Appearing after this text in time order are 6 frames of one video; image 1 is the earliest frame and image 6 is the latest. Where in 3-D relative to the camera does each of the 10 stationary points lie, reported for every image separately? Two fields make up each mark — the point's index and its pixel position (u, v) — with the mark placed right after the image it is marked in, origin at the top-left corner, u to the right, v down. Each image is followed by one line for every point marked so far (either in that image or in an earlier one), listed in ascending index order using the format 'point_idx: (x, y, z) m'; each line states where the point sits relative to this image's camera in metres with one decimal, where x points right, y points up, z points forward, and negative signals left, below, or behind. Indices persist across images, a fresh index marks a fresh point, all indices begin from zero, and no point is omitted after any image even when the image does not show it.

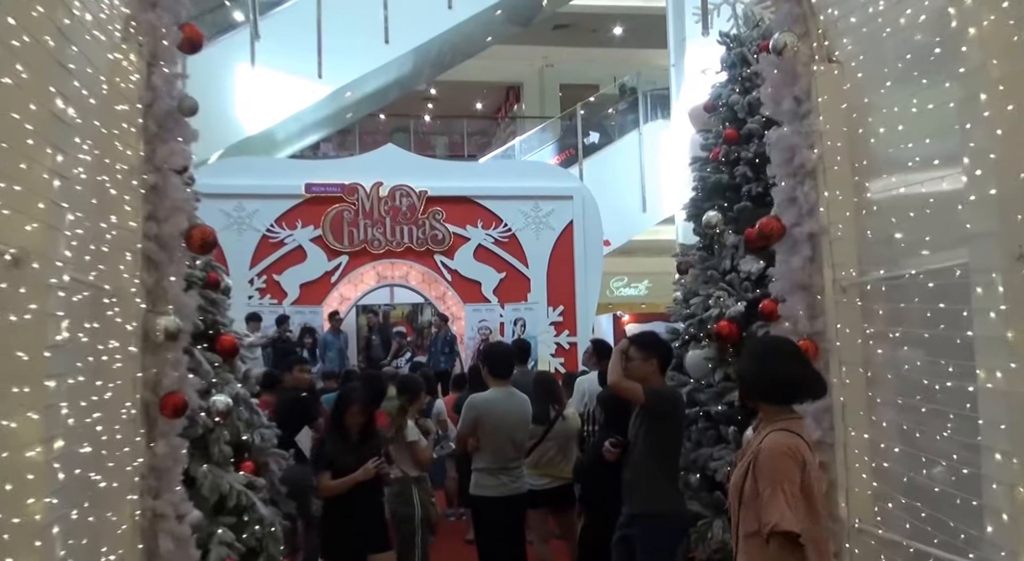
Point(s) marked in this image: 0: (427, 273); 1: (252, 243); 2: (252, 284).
0: (-1.0, +0.1, +11.7) m
1: (-2.9, +0.4, +11.3) m
2: (-2.9, 0.0, +11.3) m
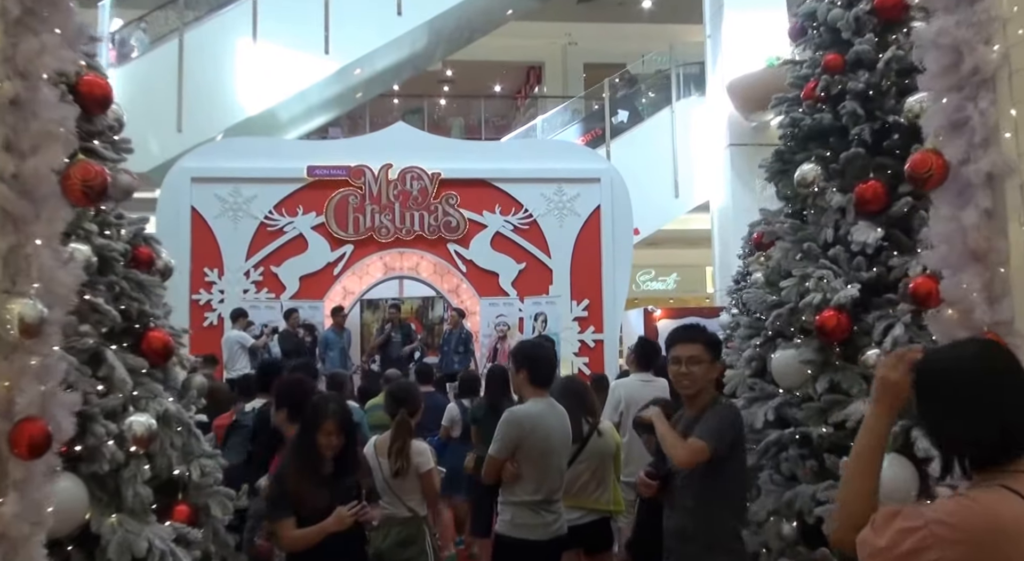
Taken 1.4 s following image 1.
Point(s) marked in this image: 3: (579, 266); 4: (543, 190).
0: (-0.8, +0.2, +10.9) m
1: (-2.7, +0.5, +10.5) m
2: (-2.7, 0.0, +10.5) m
3: (+0.8, +0.1, +11.0) m
4: (+0.3, +1.0, +11.0) m
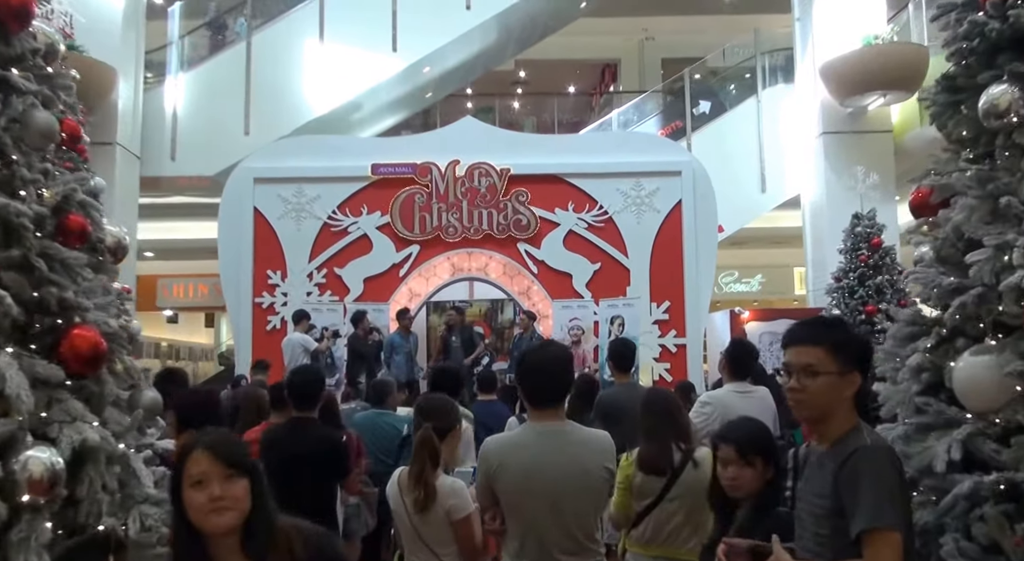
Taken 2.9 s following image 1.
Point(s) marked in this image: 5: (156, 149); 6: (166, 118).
0: (0.0, +0.2, +10.2) m
1: (-2.0, +0.5, +9.9) m
2: (-2.0, 0.0, +9.9) m
3: (+1.5, +0.1, +10.2) m
4: (+1.1, +0.9, +10.2) m
5: (-3.9, +1.4, +11.1) m
6: (-3.9, +1.8, +11.1) m
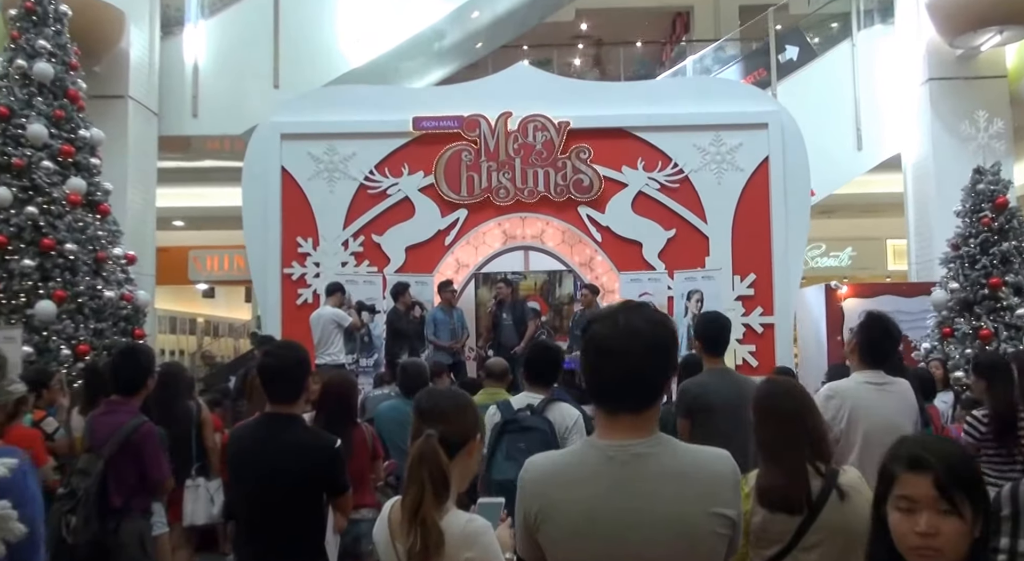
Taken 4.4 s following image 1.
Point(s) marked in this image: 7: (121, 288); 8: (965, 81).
0: (+0.5, +0.4, +9.0) m
1: (-1.4, +0.7, +8.9) m
2: (-1.4, +0.3, +8.9) m
3: (+2.0, +0.4, +9.0) m
4: (+1.6, +1.2, +9.0) m
5: (-3.3, +1.7, +10.1) m
6: (-3.2, +2.1, +10.2) m
7: (-2.6, 0.0, +6.9) m
8: (+4.2, +1.9, +9.6) m
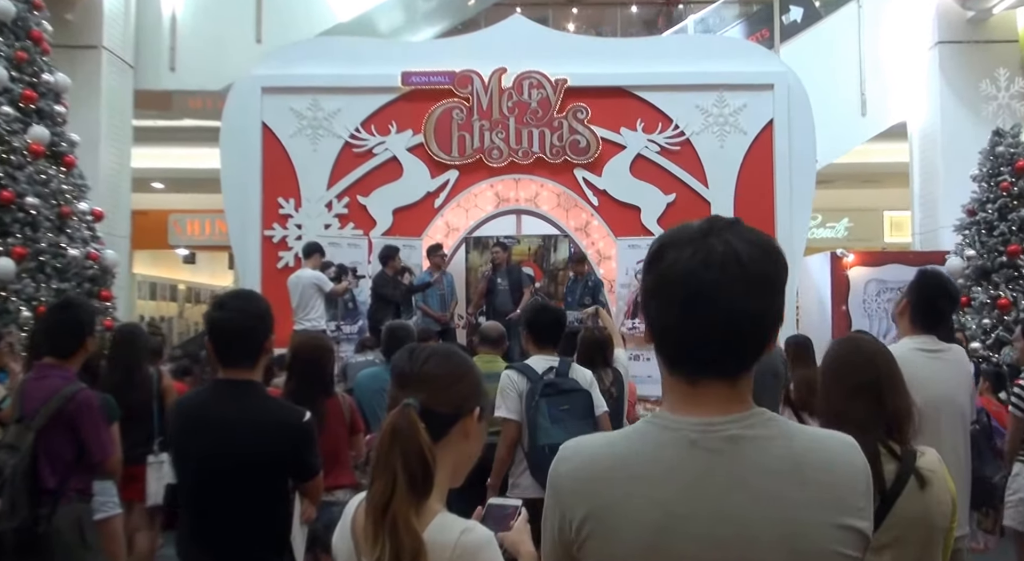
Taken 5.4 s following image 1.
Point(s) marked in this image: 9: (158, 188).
0: (+0.4, +0.7, +8.6) m
1: (-1.5, +1.0, +8.5) m
2: (-1.5, +0.6, +8.4) m
3: (+2.0, +0.7, +8.6) m
4: (+1.6, +1.5, +8.6) m
5: (-3.4, +2.1, +9.6) m
6: (-3.3, +2.4, +9.7) m
7: (-2.7, +0.2, +6.5) m
8: (+4.2, +2.1, +9.2) m
9: (-4.7, +1.2, +13.6) m
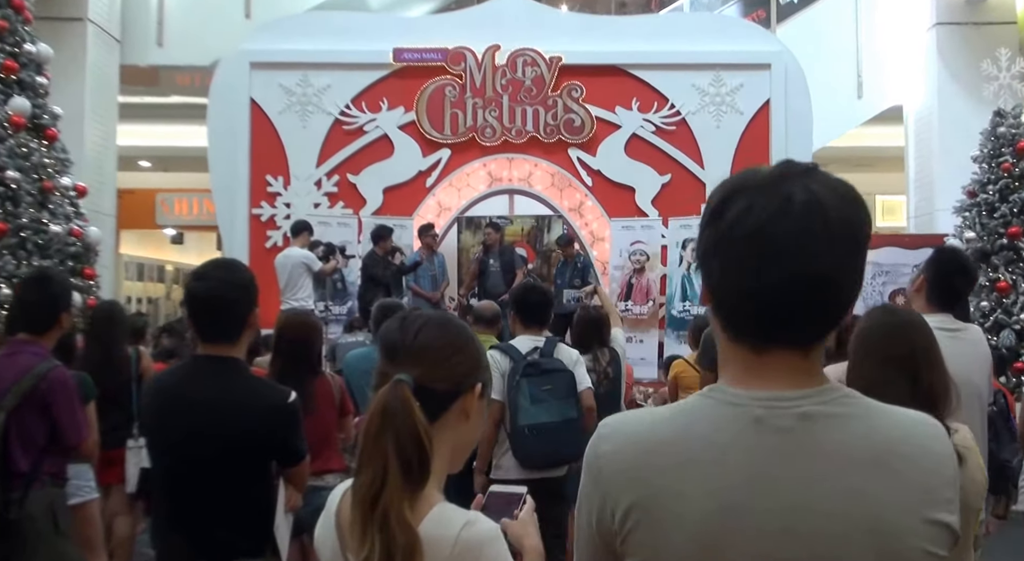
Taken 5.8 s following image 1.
0: (+0.4, +0.9, +8.5) m
1: (-1.6, +1.2, +8.3) m
2: (-1.6, +0.8, +8.3) m
3: (+1.9, +0.8, +8.5) m
4: (+1.5, +1.7, +8.5) m
5: (-3.4, +2.3, +9.5) m
6: (-3.4, +2.6, +9.5) m
7: (-2.7, +0.4, +6.3) m
8: (+4.1, +2.3, +9.1) m
9: (-4.8, +1.5, +13.4) m
